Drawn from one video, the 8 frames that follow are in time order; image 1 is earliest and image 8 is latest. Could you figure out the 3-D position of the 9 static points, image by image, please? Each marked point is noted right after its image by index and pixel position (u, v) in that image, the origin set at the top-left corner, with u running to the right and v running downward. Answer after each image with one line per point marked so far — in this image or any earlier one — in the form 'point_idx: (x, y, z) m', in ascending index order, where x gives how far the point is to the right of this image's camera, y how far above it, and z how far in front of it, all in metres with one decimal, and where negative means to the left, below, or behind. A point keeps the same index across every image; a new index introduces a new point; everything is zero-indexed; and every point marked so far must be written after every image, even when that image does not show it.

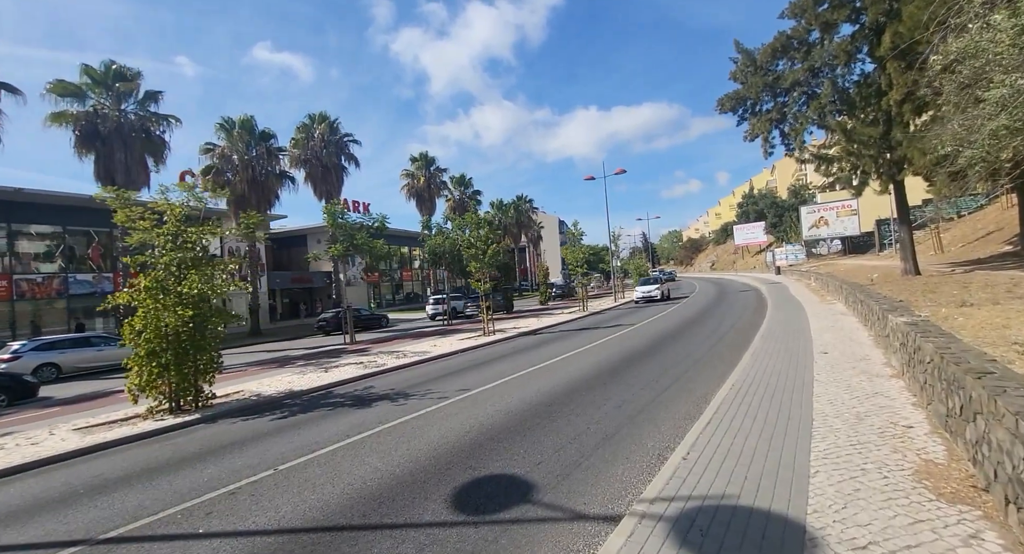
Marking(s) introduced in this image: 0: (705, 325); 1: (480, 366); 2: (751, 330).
0: (+7.3, -1.6, +18.8) m
1: (-0.7, -2.1, +11.9) m
2: (+7.7, -1.5, +16.0) m
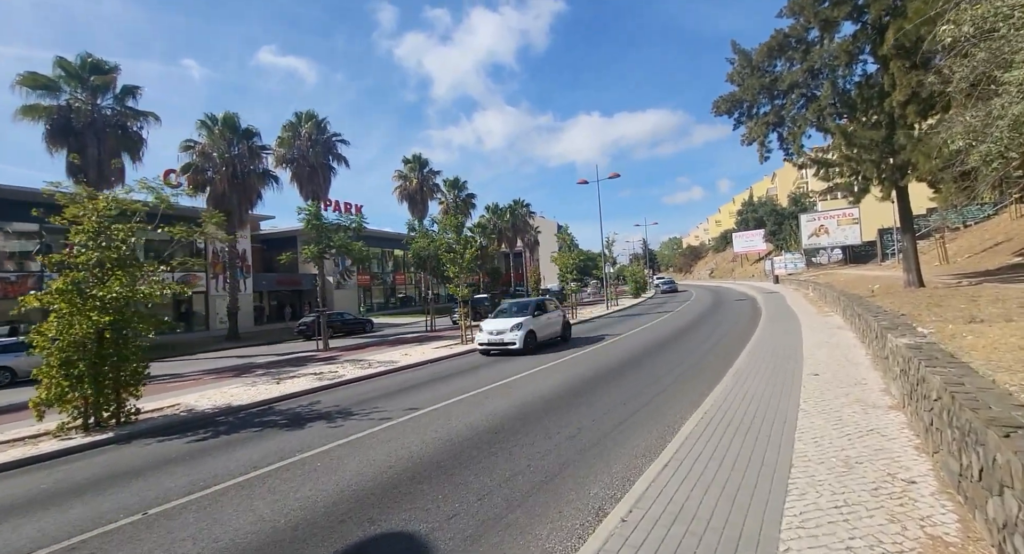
0: (+6.6, -1.9, +17.8) m
1: (-1.4, -2.2, +10.9) m
2: (+7.0, -1.8, +15.1) m
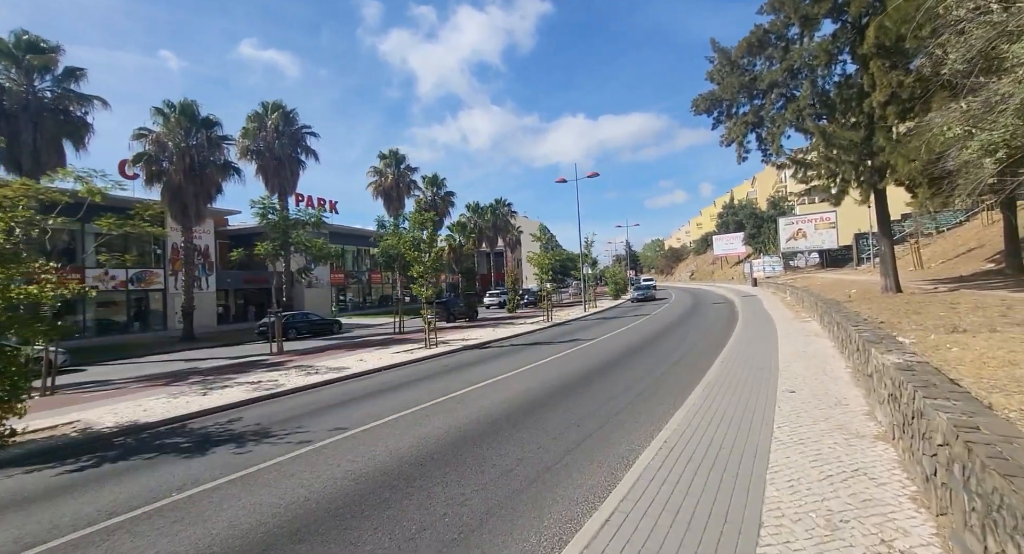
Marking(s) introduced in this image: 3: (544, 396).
0: (+5.5, -2.1, +17.1) m
1: (-2.3, -2.3, +9.9) m
2: (+5.9, -1.9, +14.3) m
3: (+0.6, -2.0, +9.1) m
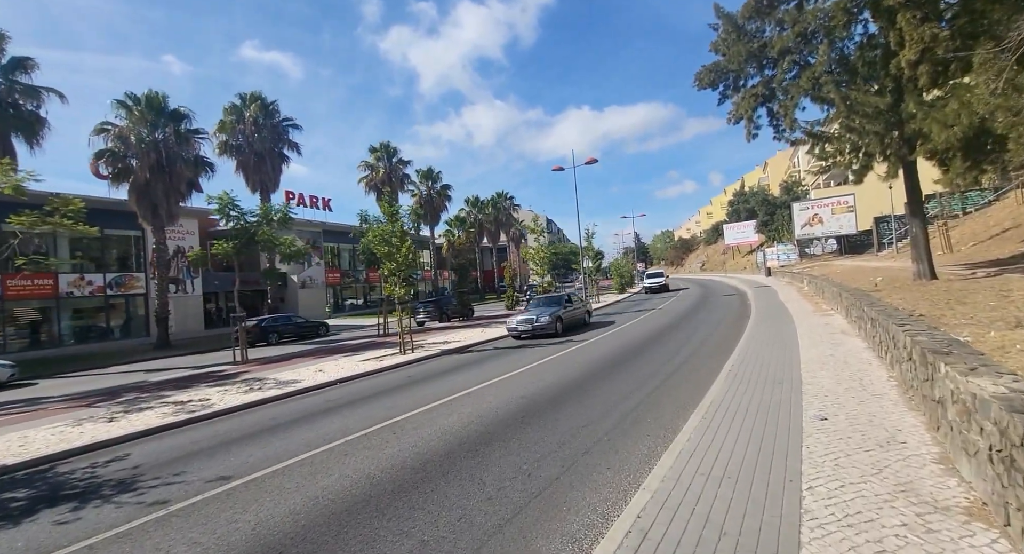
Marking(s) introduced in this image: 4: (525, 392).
0: (+5.0, -1.8, +15.2) m
1: (-2.9, -2.3, +8.2) m
2: (+5.3, -1.7, +12.4) m
3: (0.0, -2.0, +7.3) m
4: (+0.2, -2.0, +8.9) m
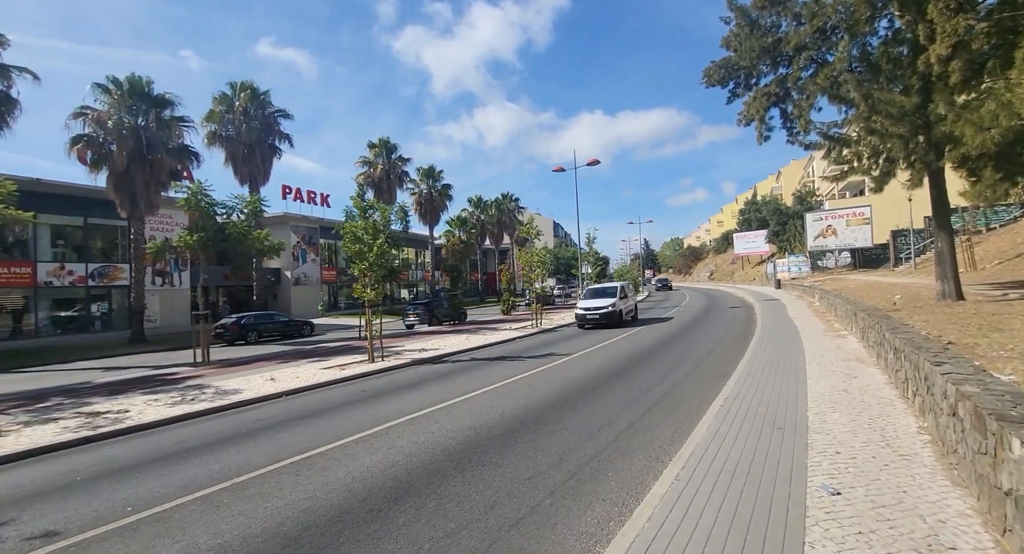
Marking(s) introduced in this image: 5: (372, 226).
0: (+4.4, -2.1, +13.8) m
1: (-3.6, -2.3, +6.9) m
2: (+4.7, -2.0, +11.0) m
3: (-0.7, -2.1, +6.0) m
4: (-0.5, -2.1, +7.6) m
5: (-4.6, +1.7, +16.4) m
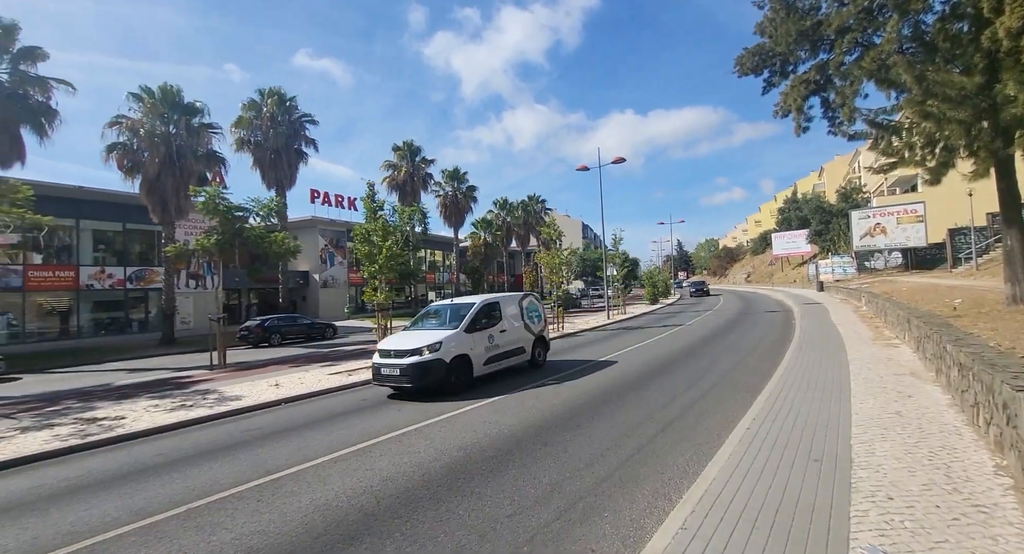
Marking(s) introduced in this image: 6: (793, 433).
0: (+4.8, -2.1, +12.8) m
1: (-3.7, -2.3, +6.5) m
2: (+4.9, -2.0, +10.0) m
3: (-0.8, -2.1, +5.3) m
4: (-0.4, -2.1, +6.9) m
5: (-4.0, +1.6, +15.9) m
6: (+3.0, -1.8, +5.6) m
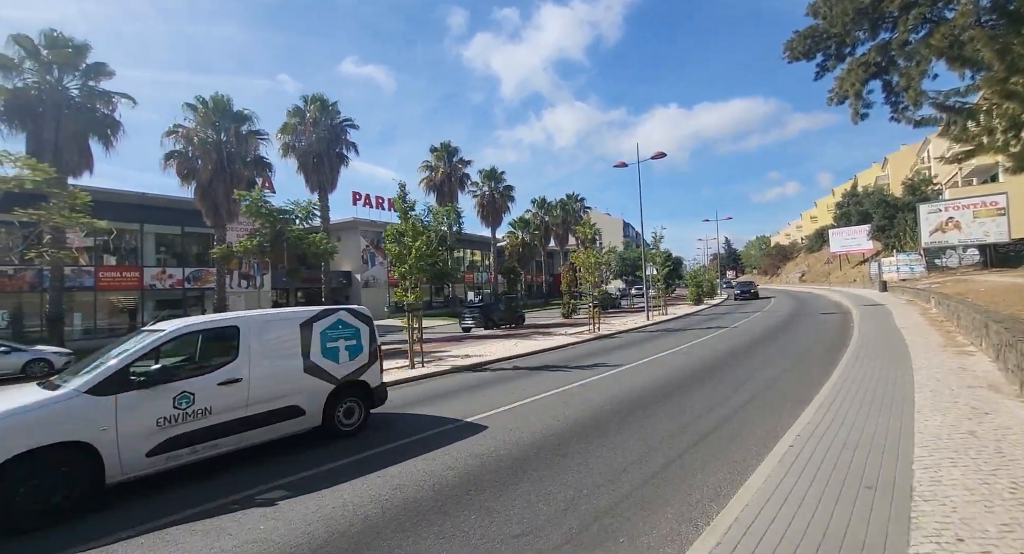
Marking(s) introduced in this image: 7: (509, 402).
0: (+5.6, -2.1, +12.0) m
1: (-3.4, -2.3, +6.5) m
2: (+5.5, -2.0, +9.2) m
3: (-0.7, -2.1, +5.1) m
4: (-0.1, -2.1, +6.6) m
5: (-2.8, +1.6, +15.9) m
6: (+3.2, -1.8, +5.0) m
7: (-0.2, -2.3, +8.6) m
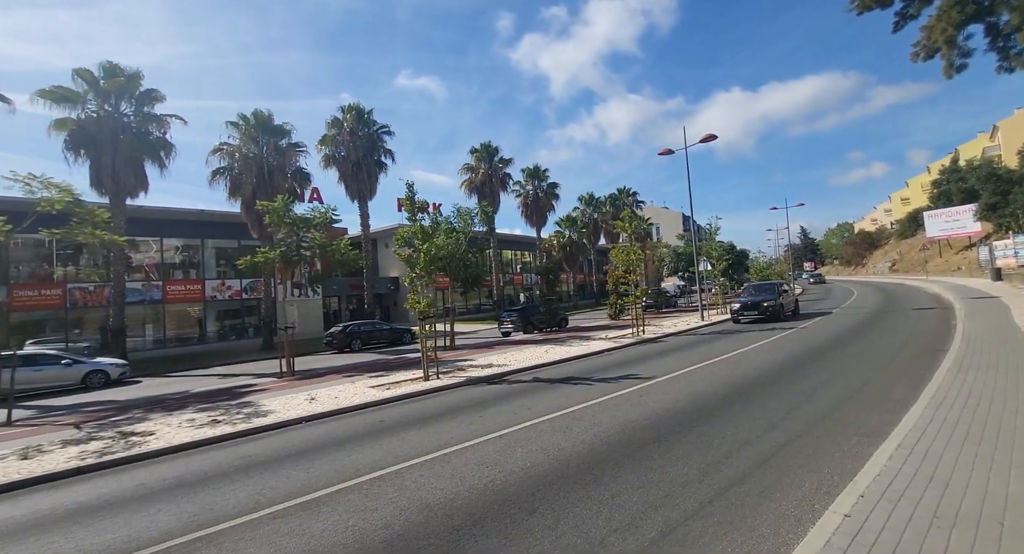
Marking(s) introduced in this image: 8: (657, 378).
0: (+6.0, -1.9, +9.9) m
1: (-3.6, -2.4, +5.6) m
2: (+5.5, -1.8, +7.2) m
3: (-1.1, -2.1, +3.9) m
4: (-0.4, -2.1, +5.3) m
5: (-2.0, +1.5, +14.9) m
6: (+2.7, -1.7, +3.3) m
7: (-0.2, -2.3, +7.3) m
8: (+2.6, -2.2, +10.0) m
